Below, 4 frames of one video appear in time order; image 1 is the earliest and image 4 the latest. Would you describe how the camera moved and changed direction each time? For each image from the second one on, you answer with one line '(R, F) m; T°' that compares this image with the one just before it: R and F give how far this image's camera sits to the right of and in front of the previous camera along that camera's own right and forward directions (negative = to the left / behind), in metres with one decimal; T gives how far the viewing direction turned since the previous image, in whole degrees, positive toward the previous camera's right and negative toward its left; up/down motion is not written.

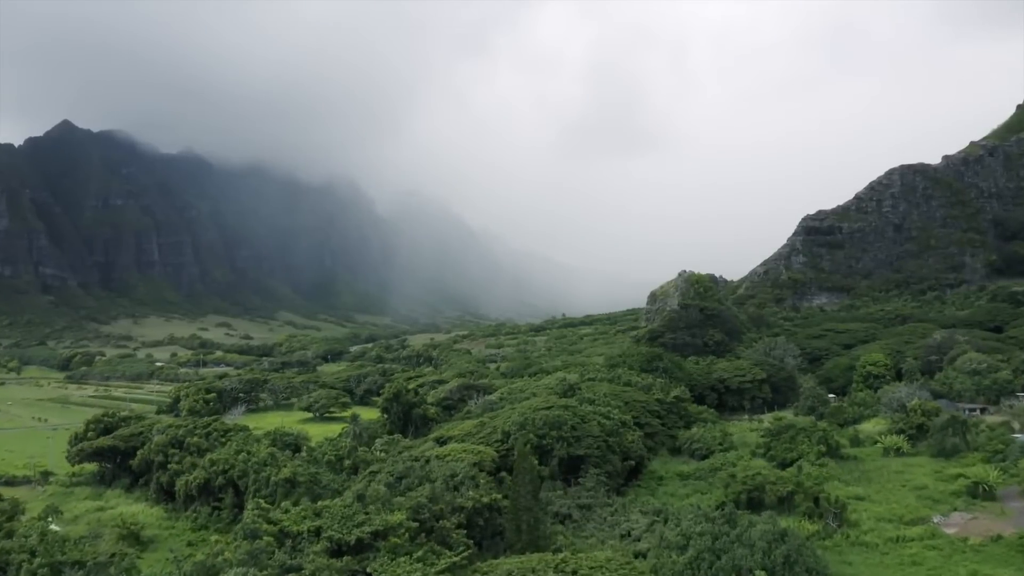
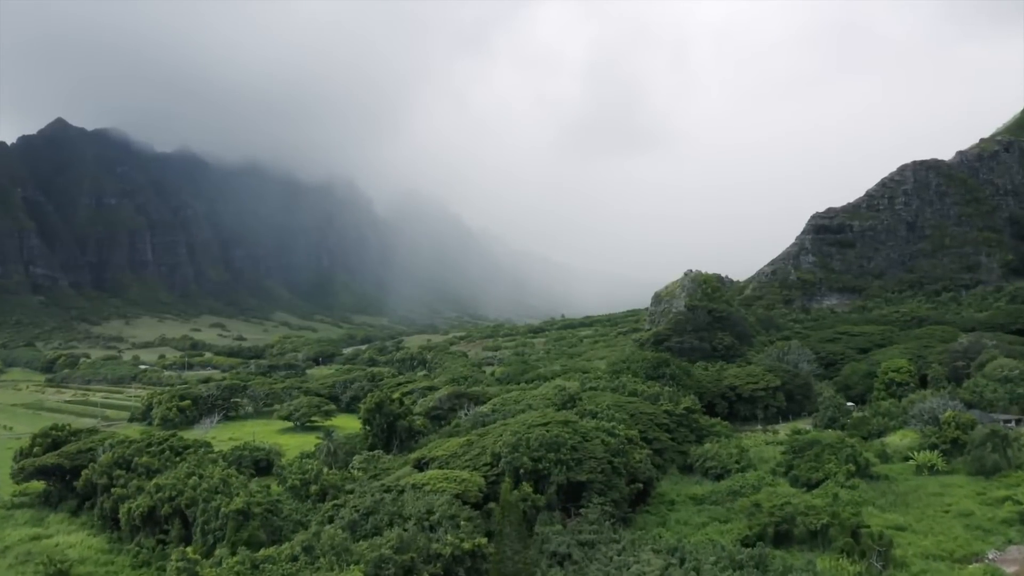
(+0.5, +6.0) m; 0°
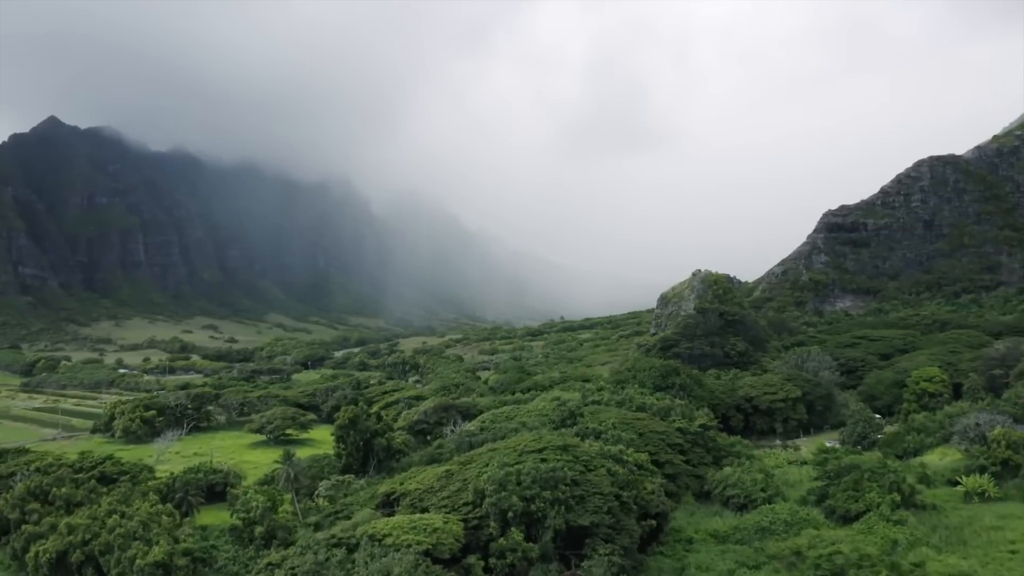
(+0.5, +7.0) m; 0°
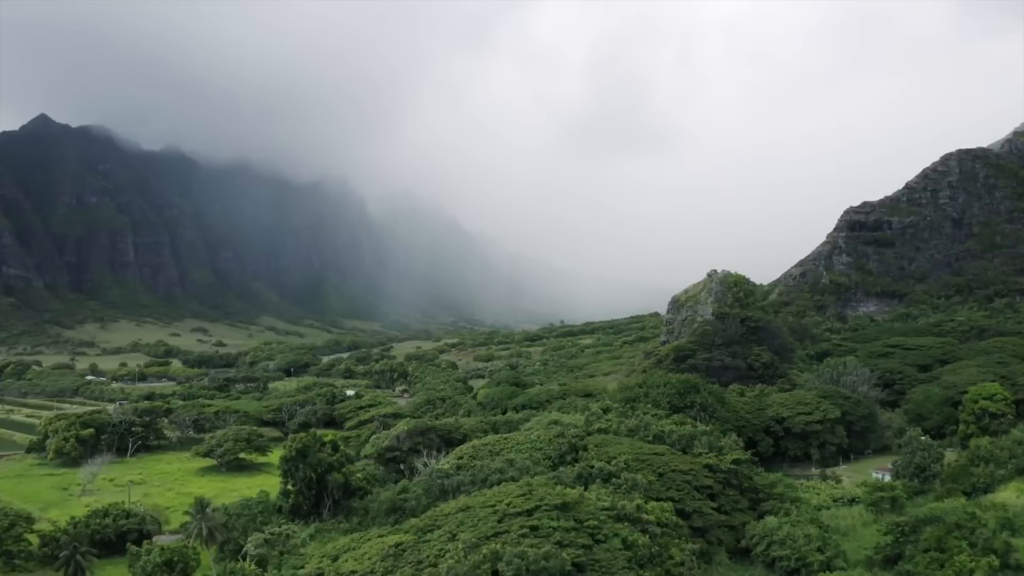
(+0.8, +10.1) m; 0°
